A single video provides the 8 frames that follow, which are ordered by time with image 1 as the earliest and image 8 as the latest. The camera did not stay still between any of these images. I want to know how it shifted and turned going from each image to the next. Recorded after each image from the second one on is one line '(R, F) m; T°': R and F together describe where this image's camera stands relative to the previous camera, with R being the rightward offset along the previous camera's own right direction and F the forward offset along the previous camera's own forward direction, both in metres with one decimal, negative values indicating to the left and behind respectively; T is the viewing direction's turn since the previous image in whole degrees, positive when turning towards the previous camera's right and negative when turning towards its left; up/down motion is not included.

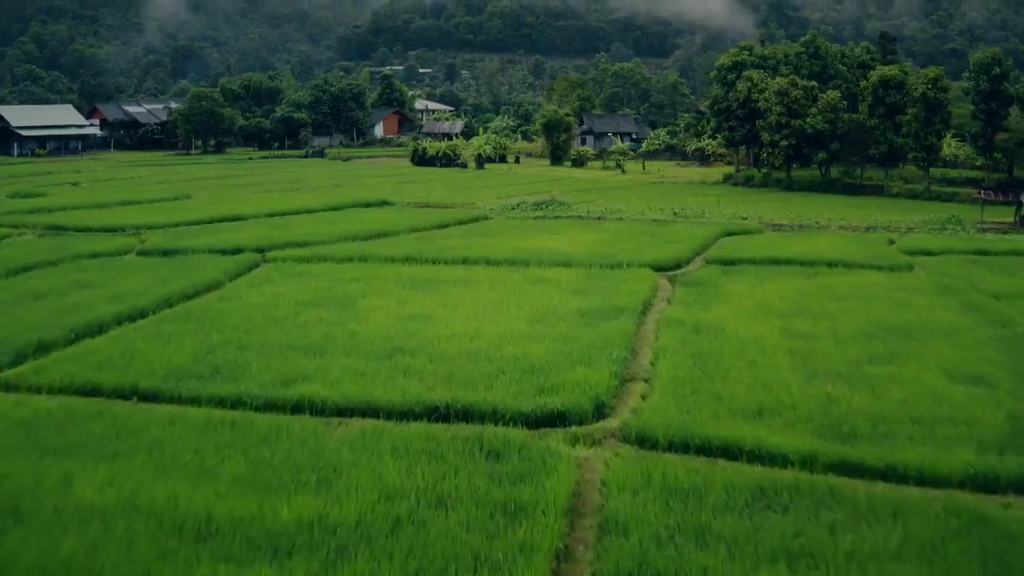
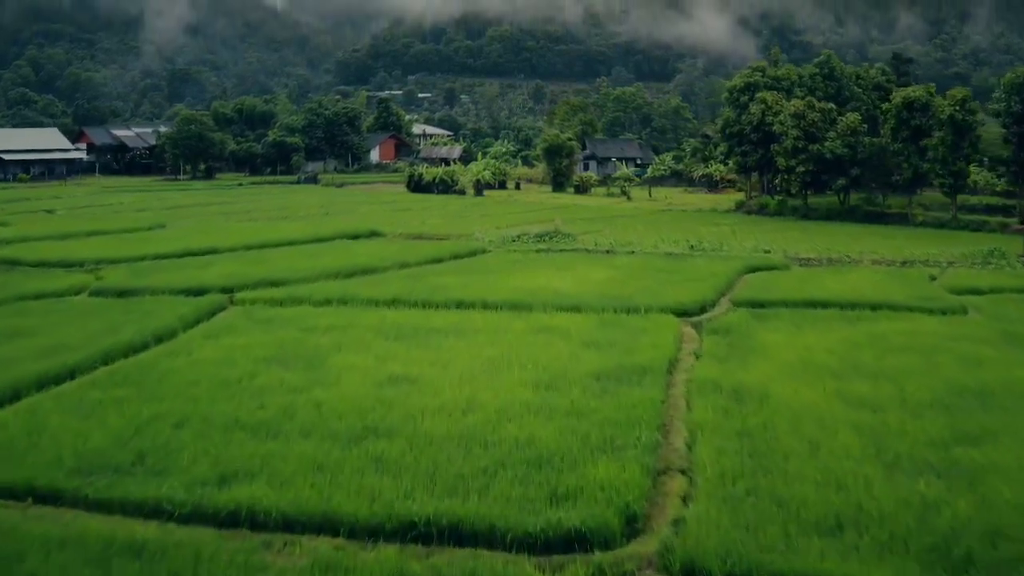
(0.0, +2.0) m; 0°
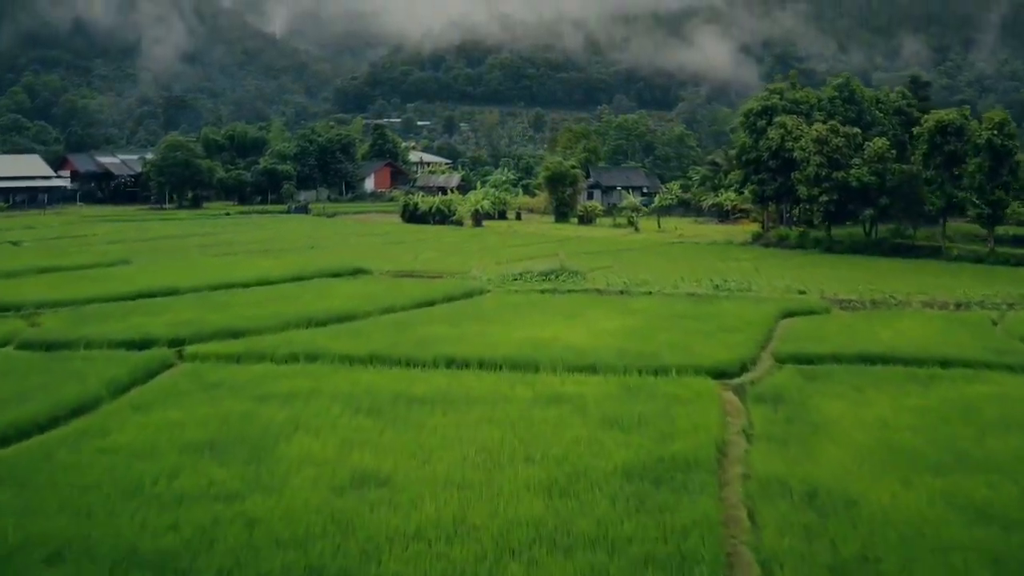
(0.0, +2.3) m; 0°
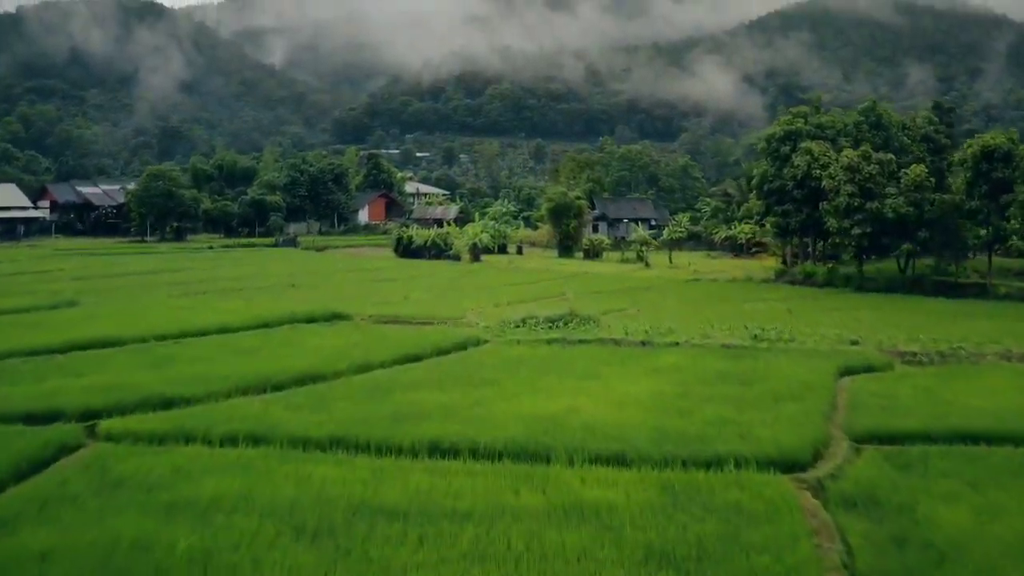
(0.0, +2.6) m; 0°
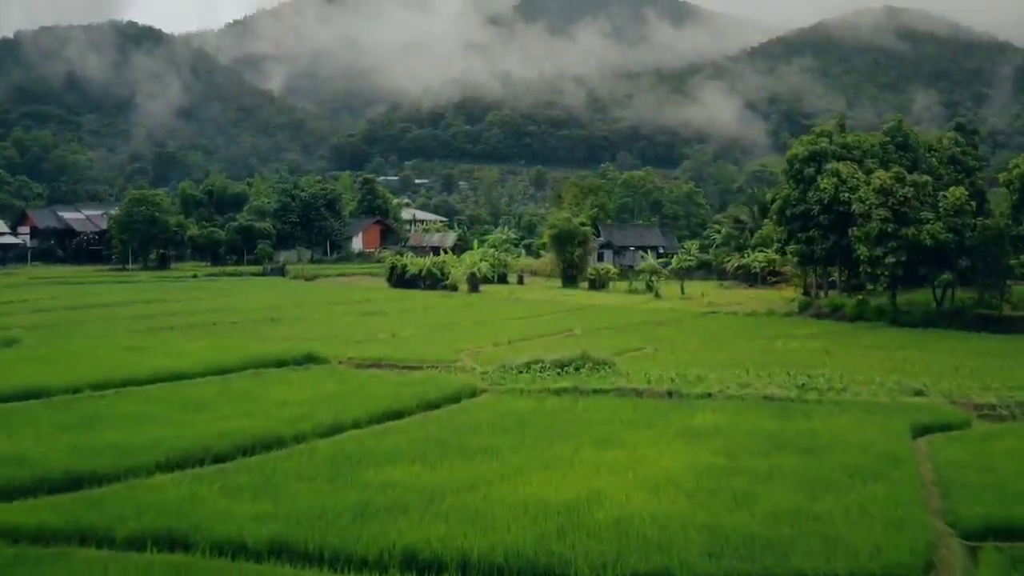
(0.0, +2.3) m; 0°
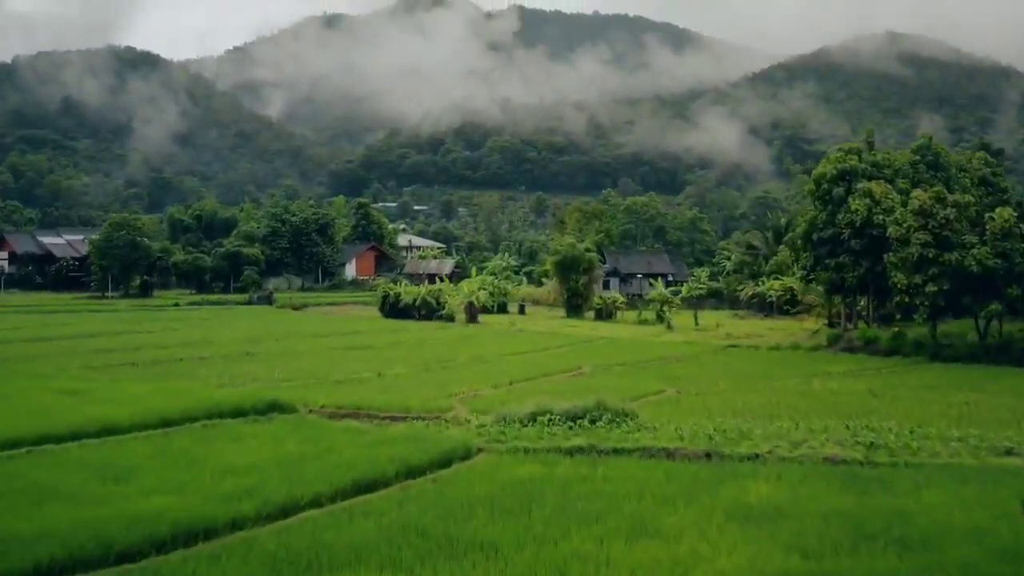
(0.0, +2.3) m; 0°
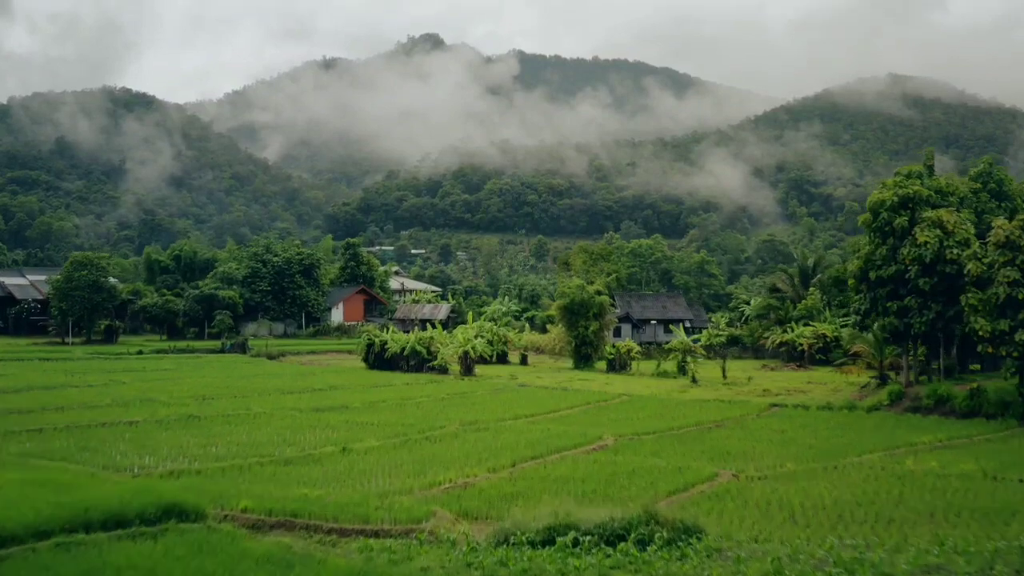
(0.0, +3.8) m; 0°
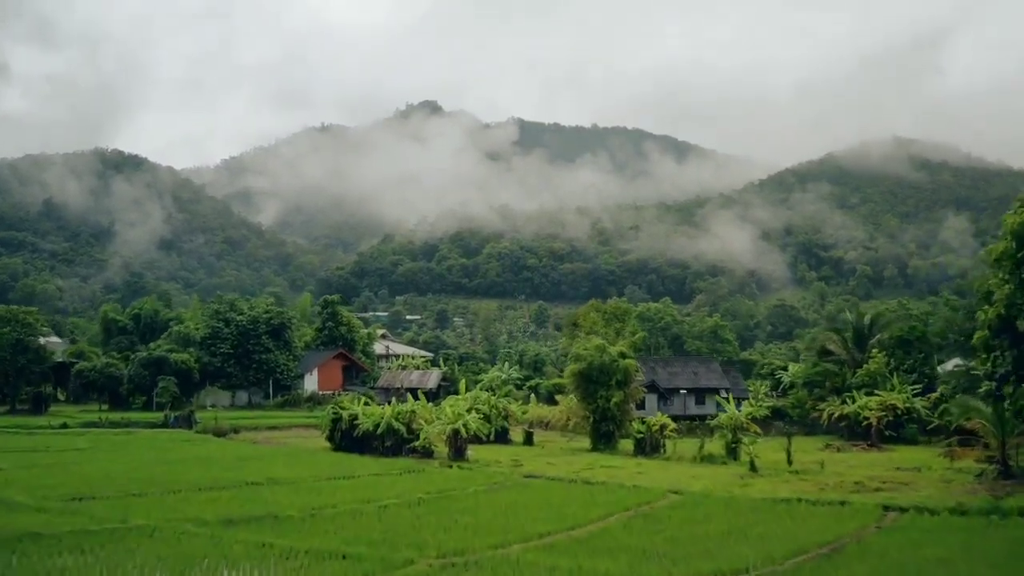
(-0.1, +5.8) m; 0°
